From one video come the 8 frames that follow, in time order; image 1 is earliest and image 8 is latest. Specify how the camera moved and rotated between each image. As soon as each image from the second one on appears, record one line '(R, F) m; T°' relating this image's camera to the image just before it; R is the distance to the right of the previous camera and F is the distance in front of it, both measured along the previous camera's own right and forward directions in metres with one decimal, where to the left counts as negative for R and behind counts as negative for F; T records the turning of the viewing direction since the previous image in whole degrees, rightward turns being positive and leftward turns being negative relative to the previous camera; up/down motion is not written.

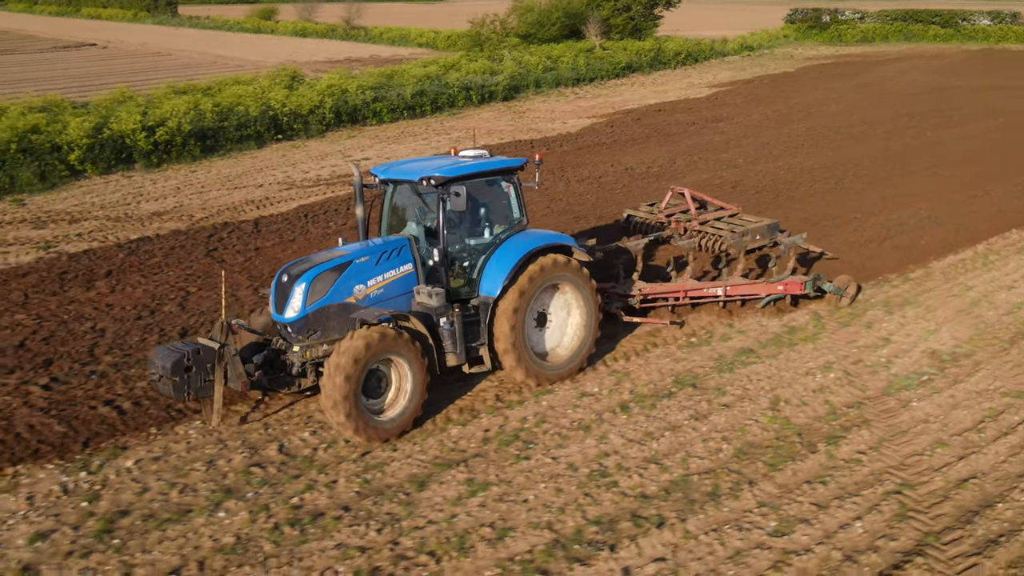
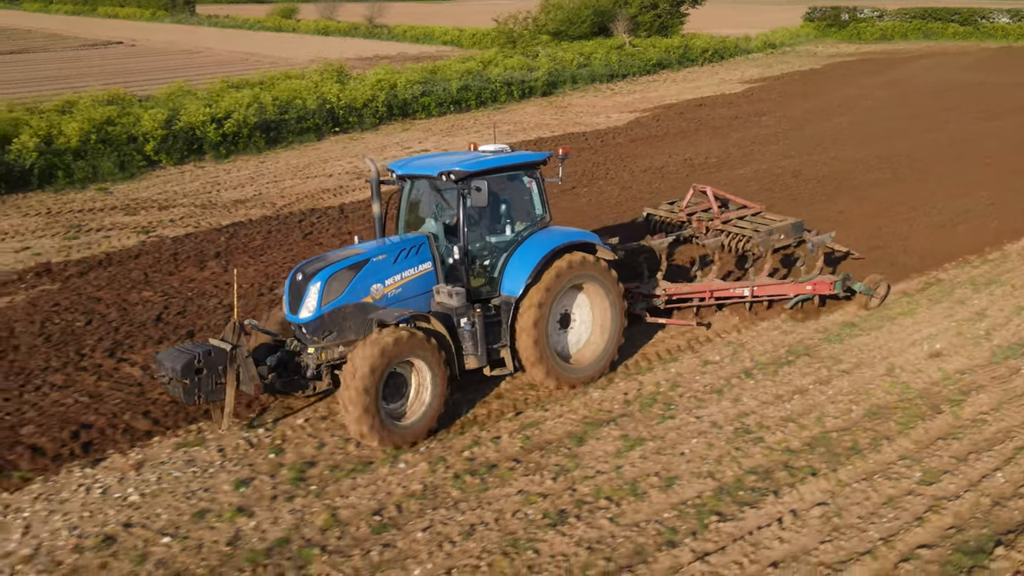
(-1.0, -0.4) m; 0°
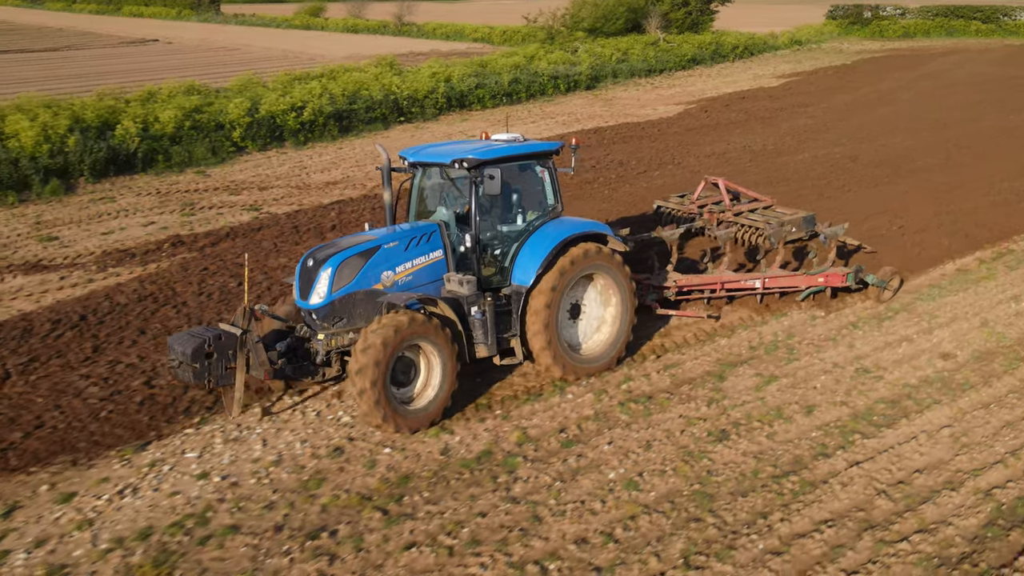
(-1.0, -0.8) m; -1°
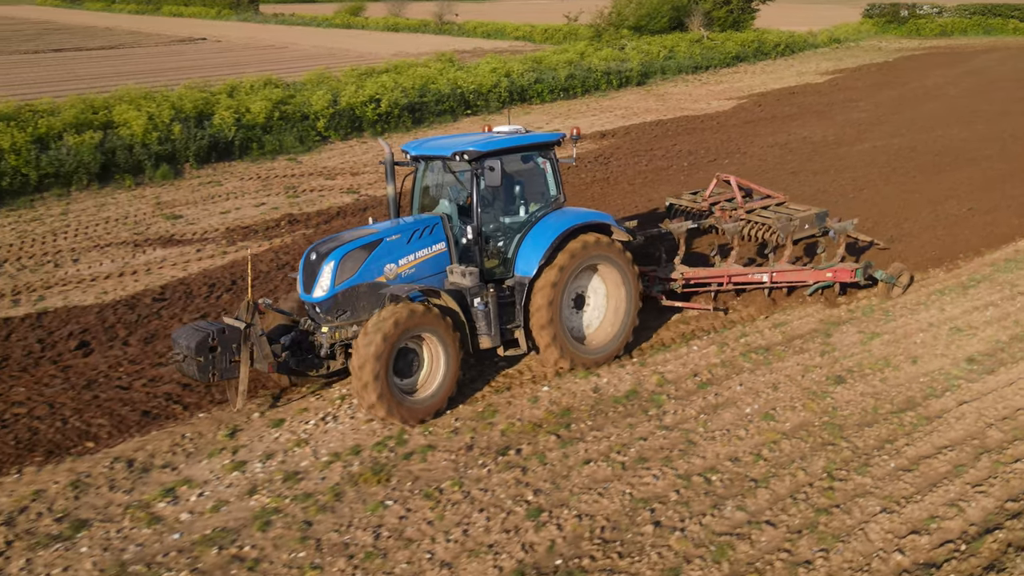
(-0.8, -0.8) m; -1°
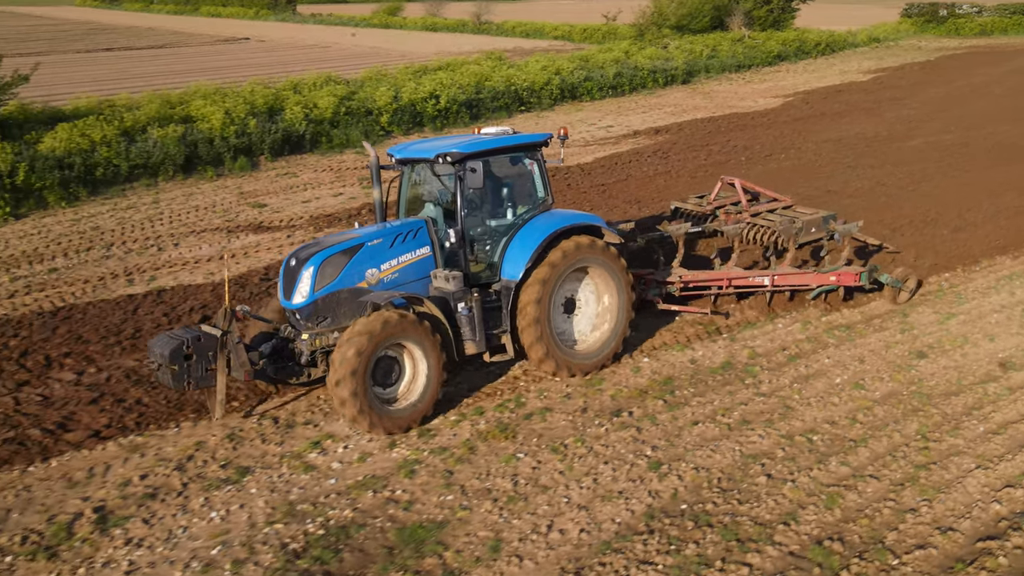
(-0.6, -0.5) m; -2°
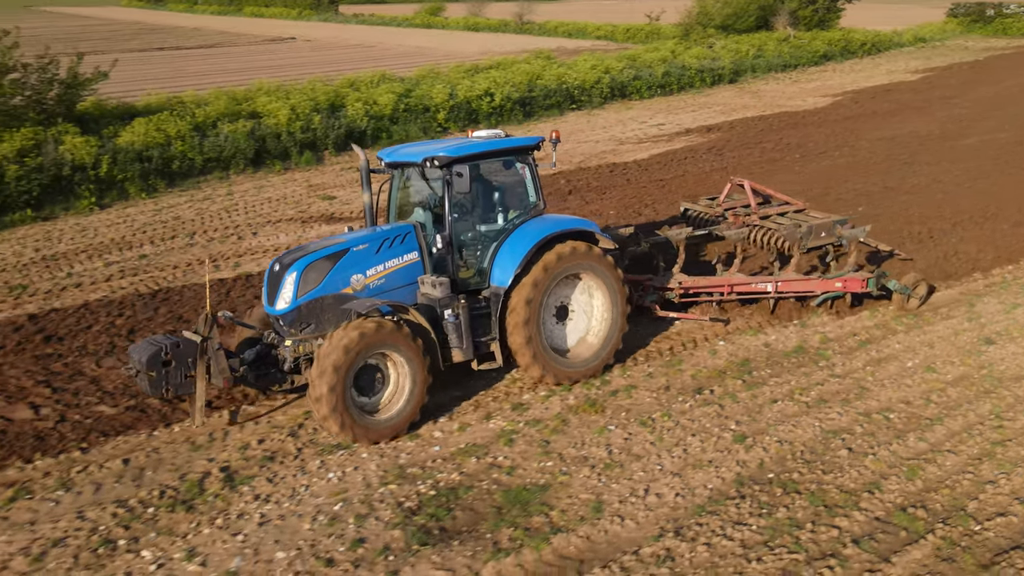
(-0.4, -0.4) m; -2°
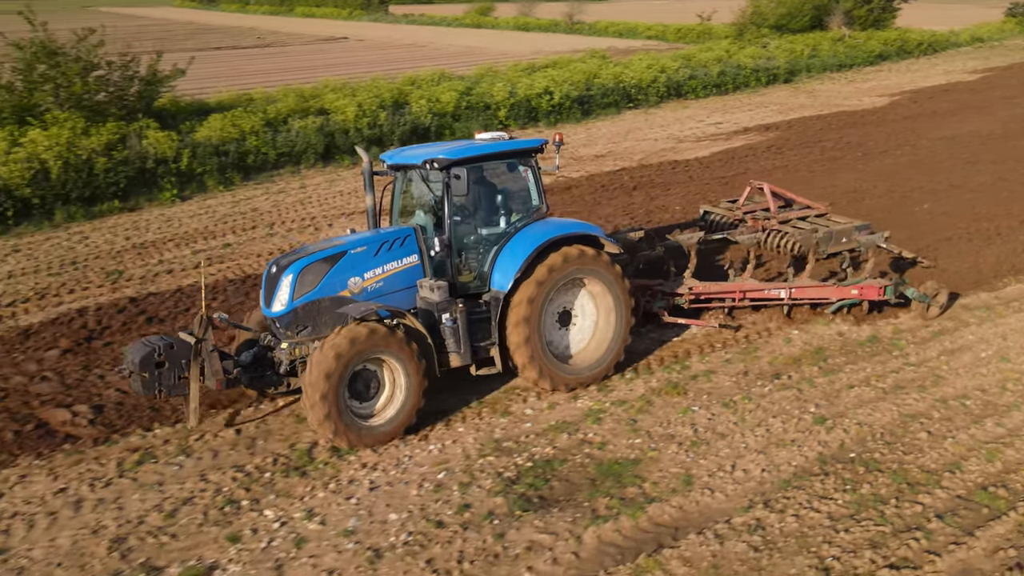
(-0.3, -0.3) m; -2°
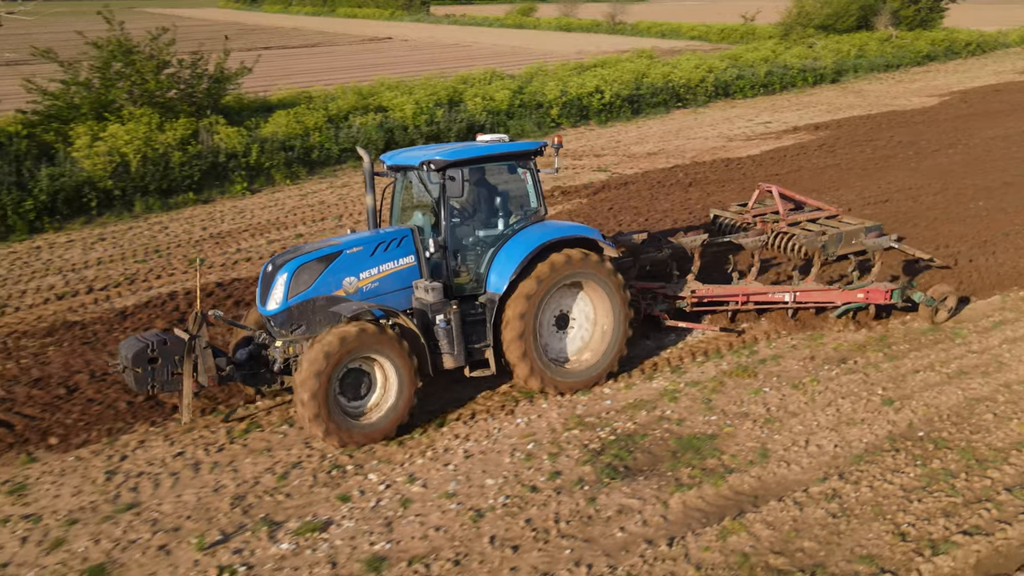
(-0.3, -0.4) m; -2°
